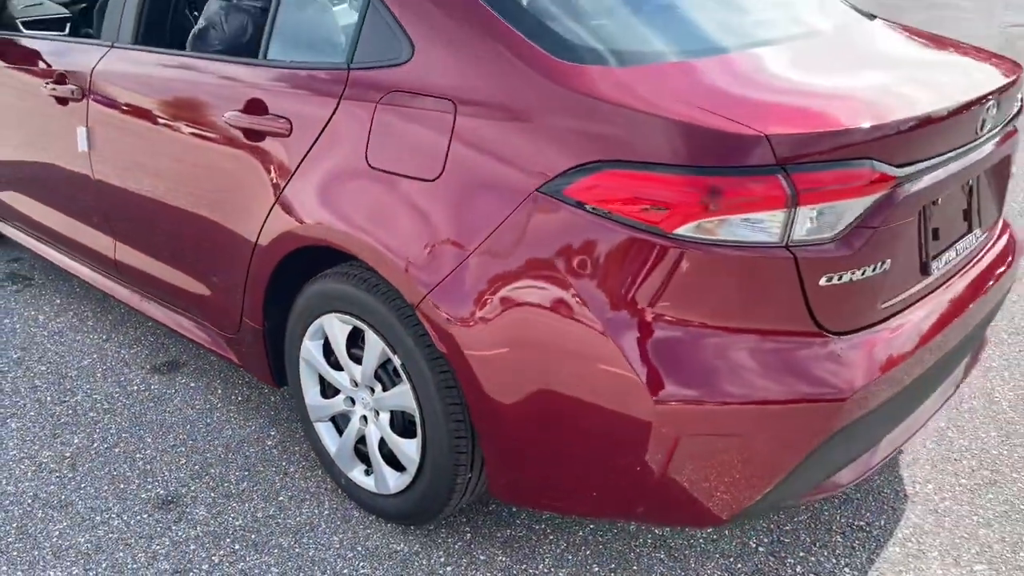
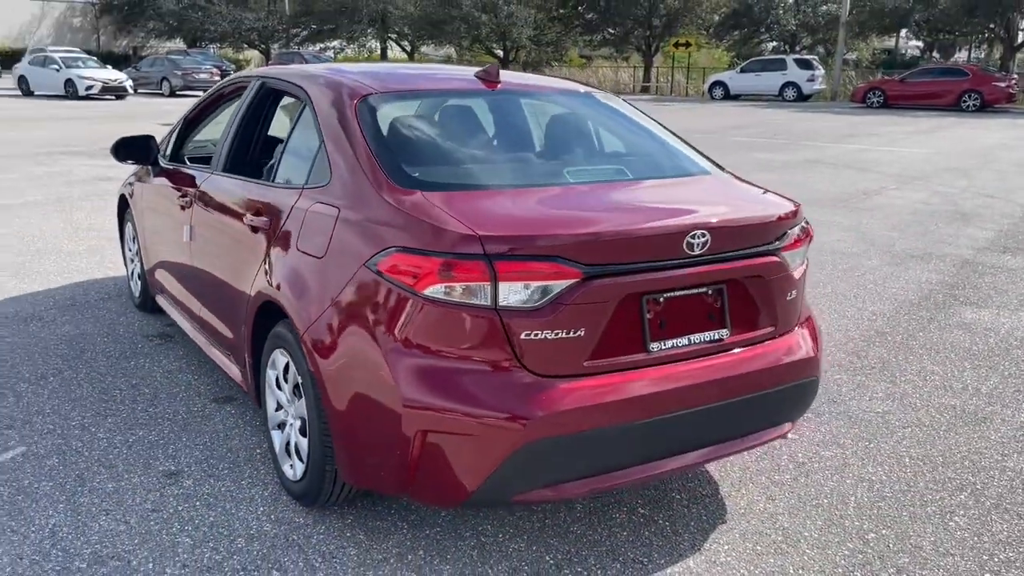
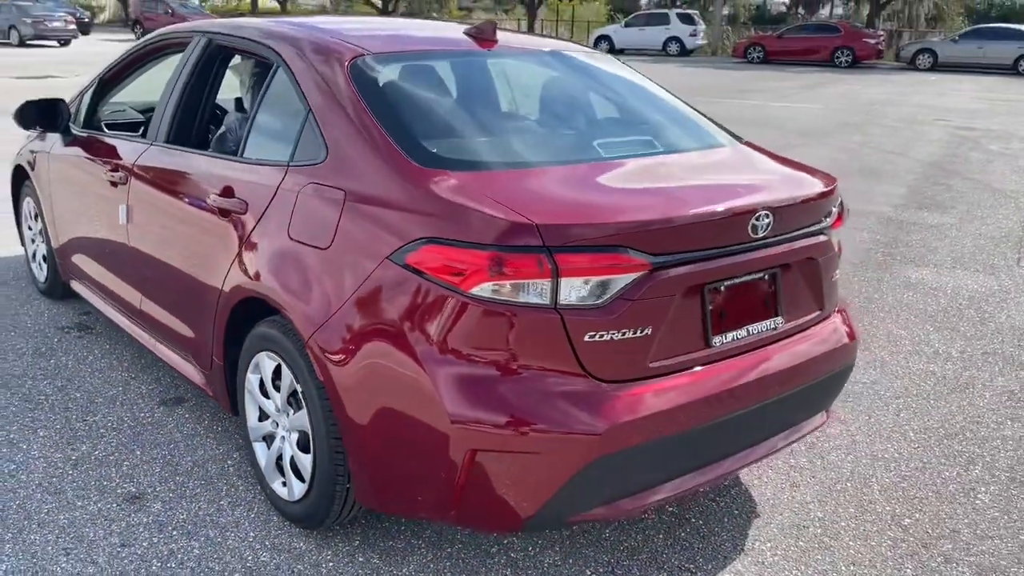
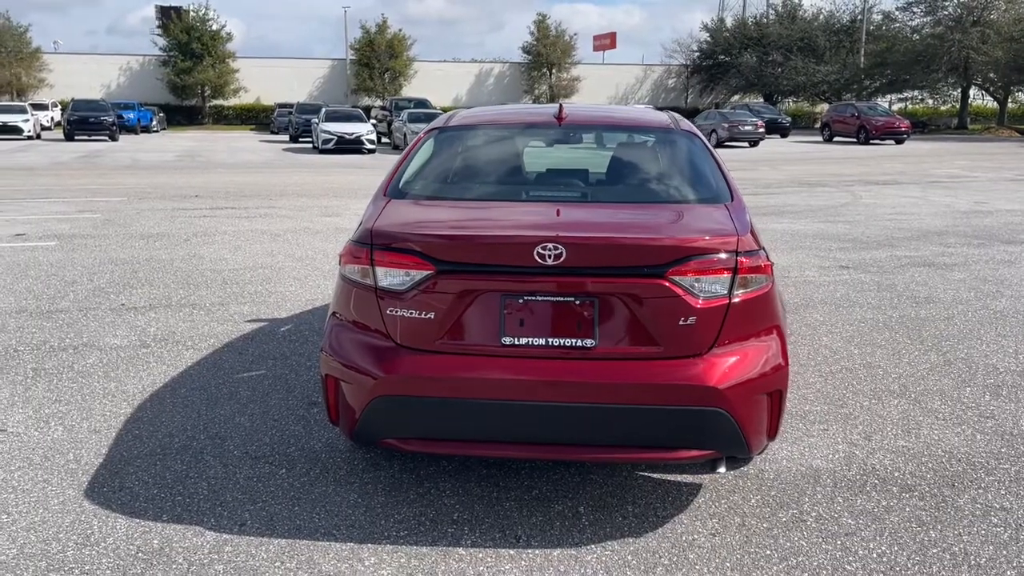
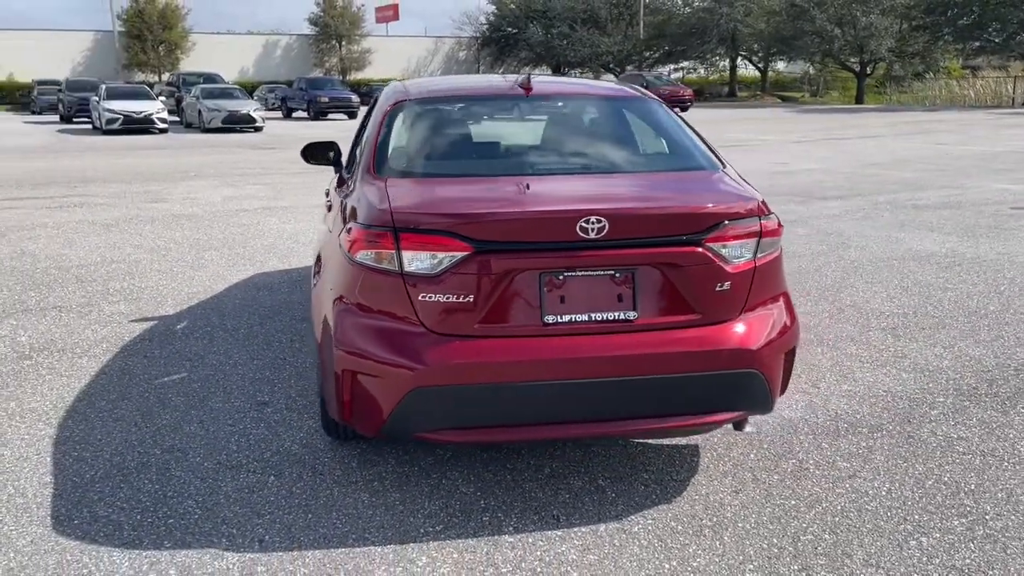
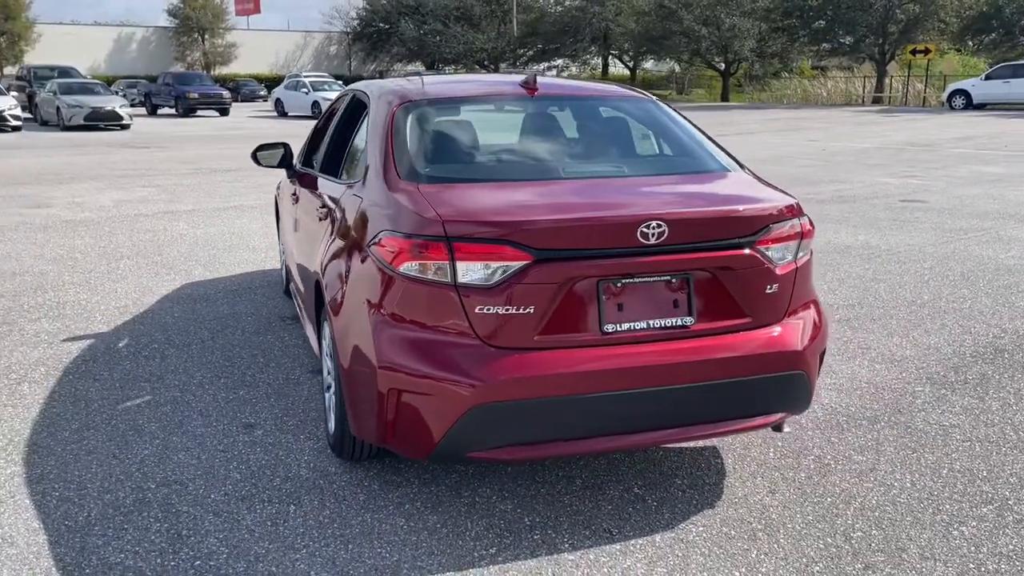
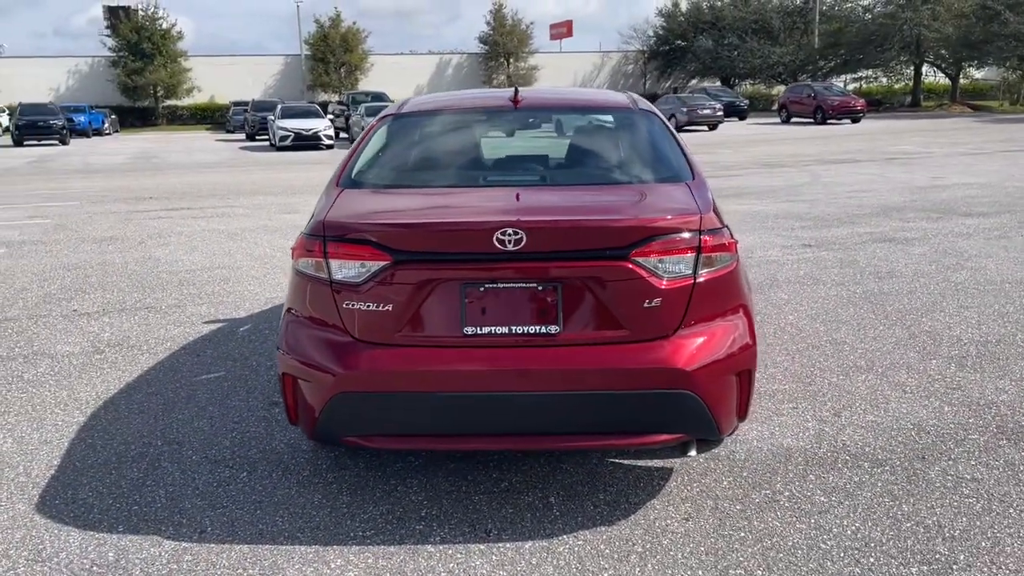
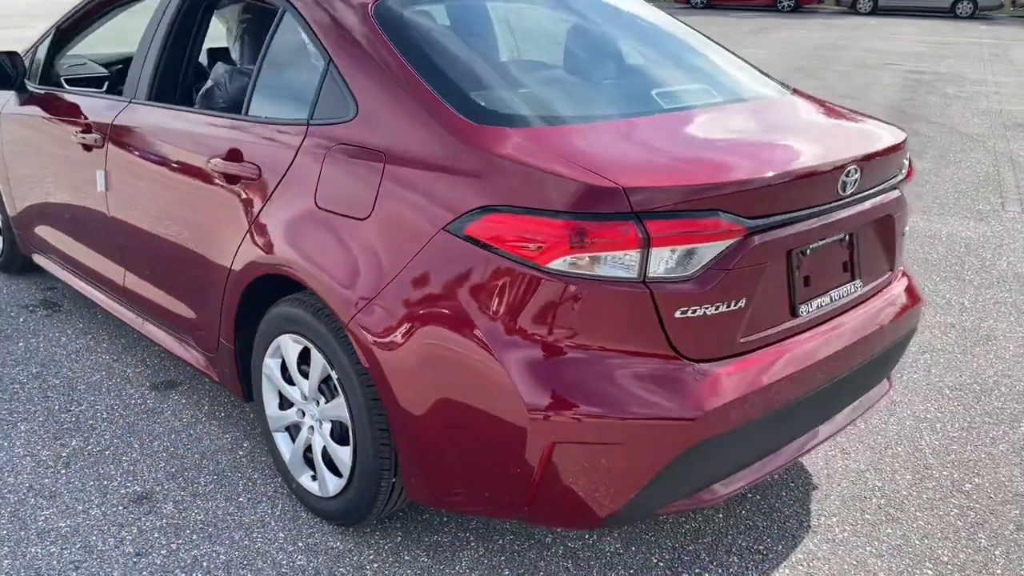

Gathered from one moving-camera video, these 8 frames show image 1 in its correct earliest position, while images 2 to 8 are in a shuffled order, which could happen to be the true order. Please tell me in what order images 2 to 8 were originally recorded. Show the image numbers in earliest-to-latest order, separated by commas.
8, 3, 2, 6, 5, 7, 4
